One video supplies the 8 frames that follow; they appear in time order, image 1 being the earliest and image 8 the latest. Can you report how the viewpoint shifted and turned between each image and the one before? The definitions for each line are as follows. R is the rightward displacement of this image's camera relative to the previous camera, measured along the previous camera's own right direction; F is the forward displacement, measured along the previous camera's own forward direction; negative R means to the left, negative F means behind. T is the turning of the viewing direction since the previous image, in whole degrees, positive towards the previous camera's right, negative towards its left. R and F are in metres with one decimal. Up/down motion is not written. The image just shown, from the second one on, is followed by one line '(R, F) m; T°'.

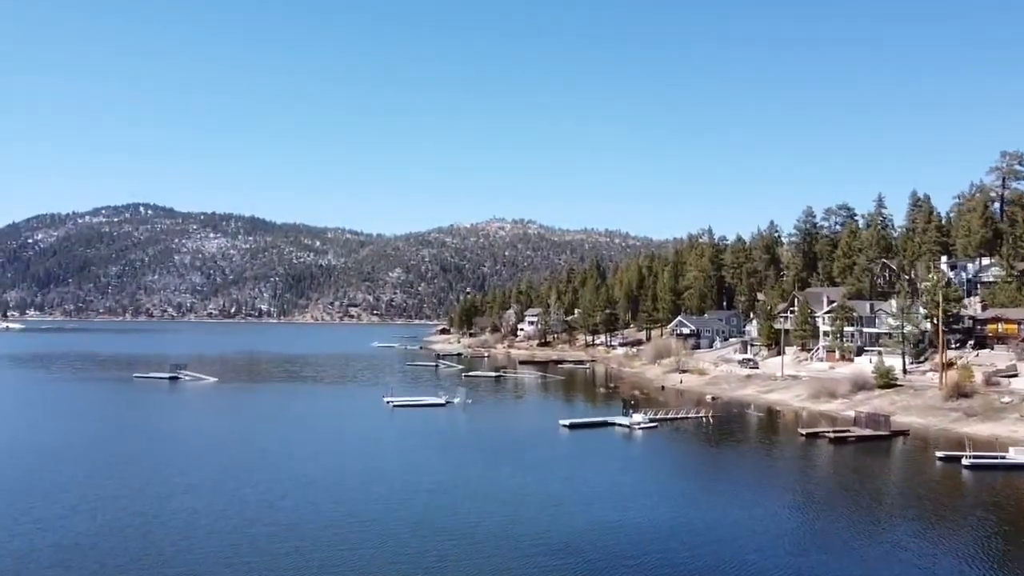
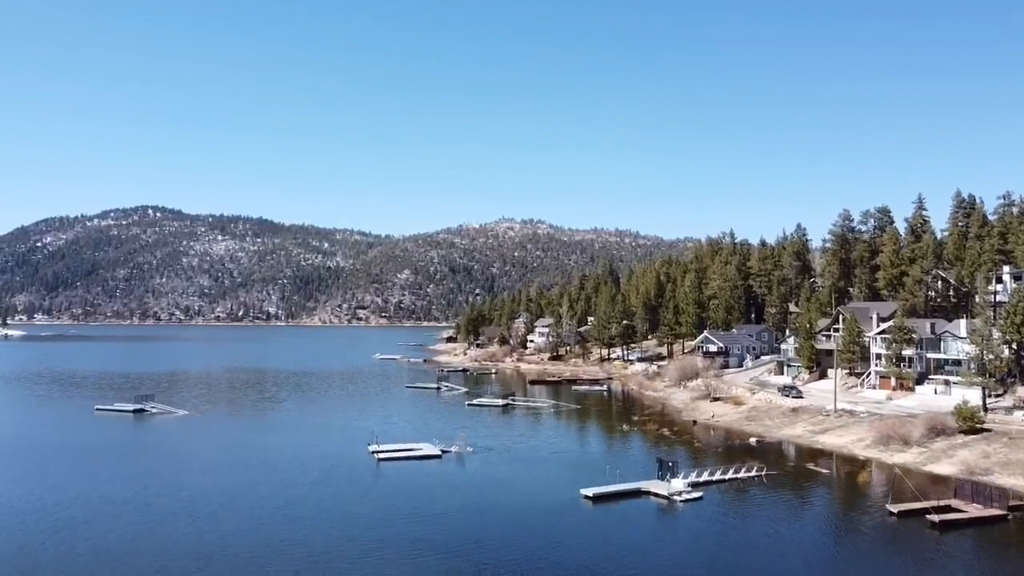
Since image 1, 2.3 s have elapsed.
(+0.1, +8.8) m; -1°
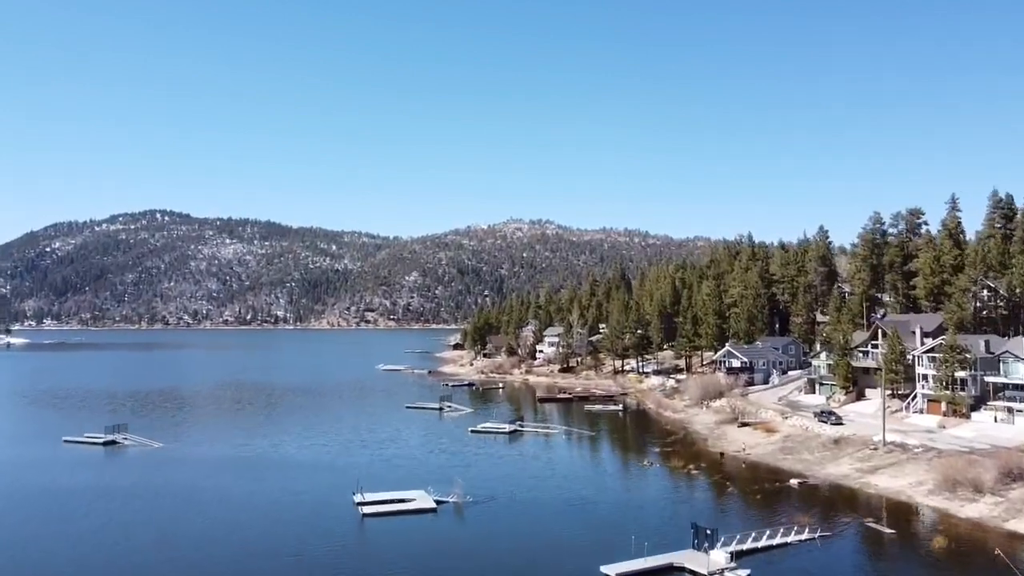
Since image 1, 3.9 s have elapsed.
(+0.2, +6.1) m; -1°
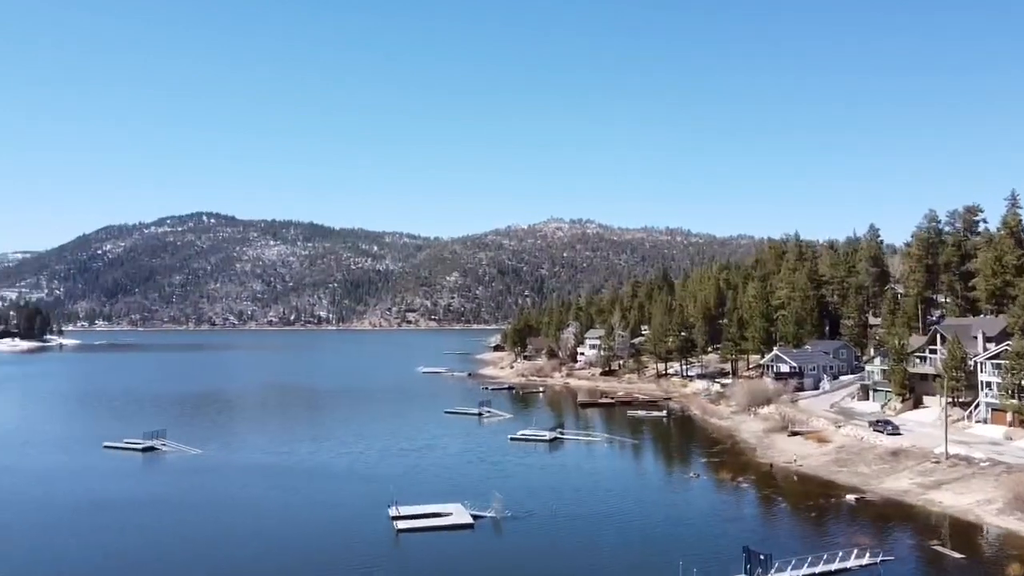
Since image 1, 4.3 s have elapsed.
(+0.1, +1.6) m; -3°
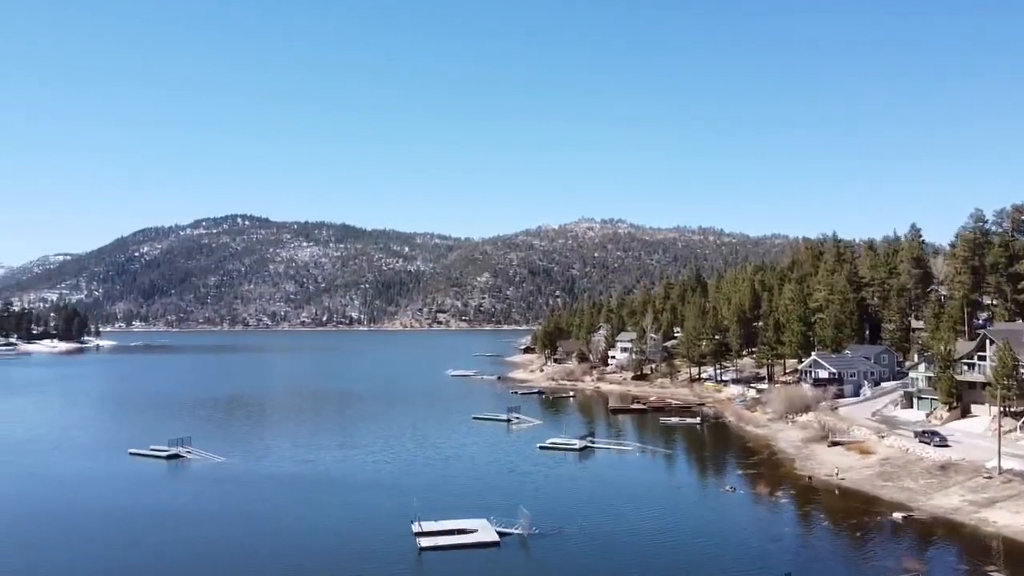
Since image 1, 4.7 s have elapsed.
(+0.2, +1.6) m; -2°
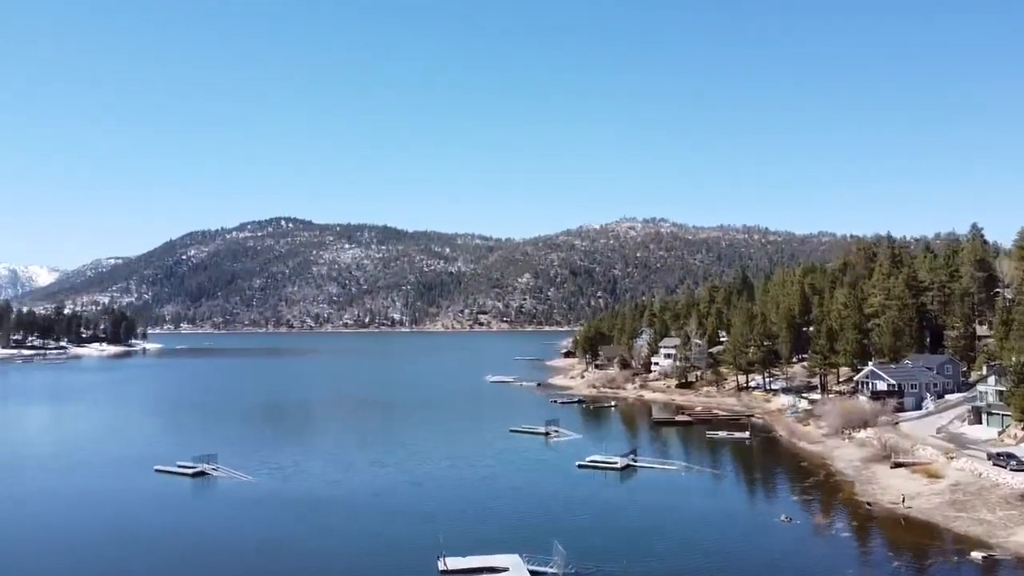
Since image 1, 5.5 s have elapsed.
(+0.4, +3.1) m; -3°
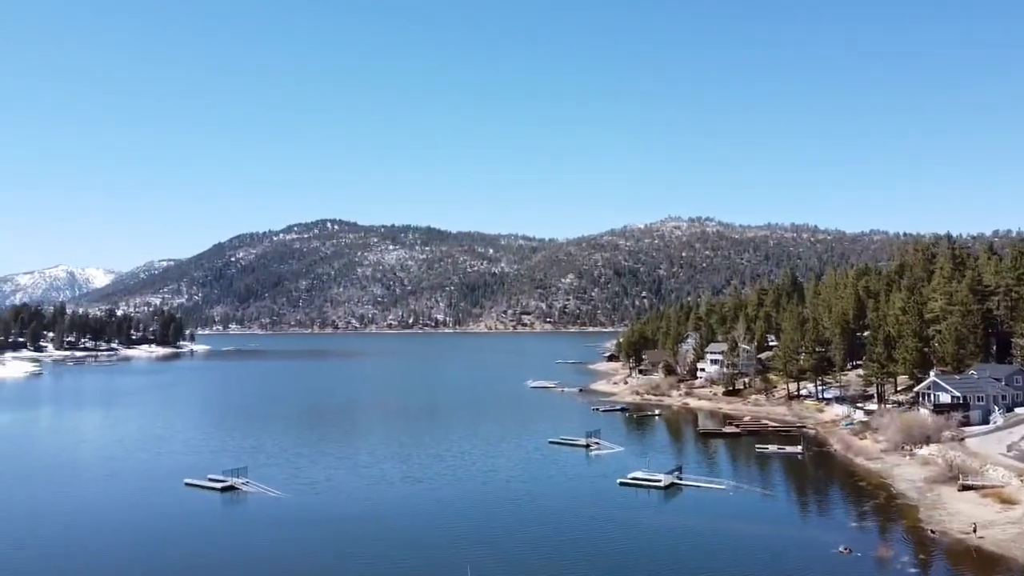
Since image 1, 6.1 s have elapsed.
(+0.5, +2.6) m; -3°
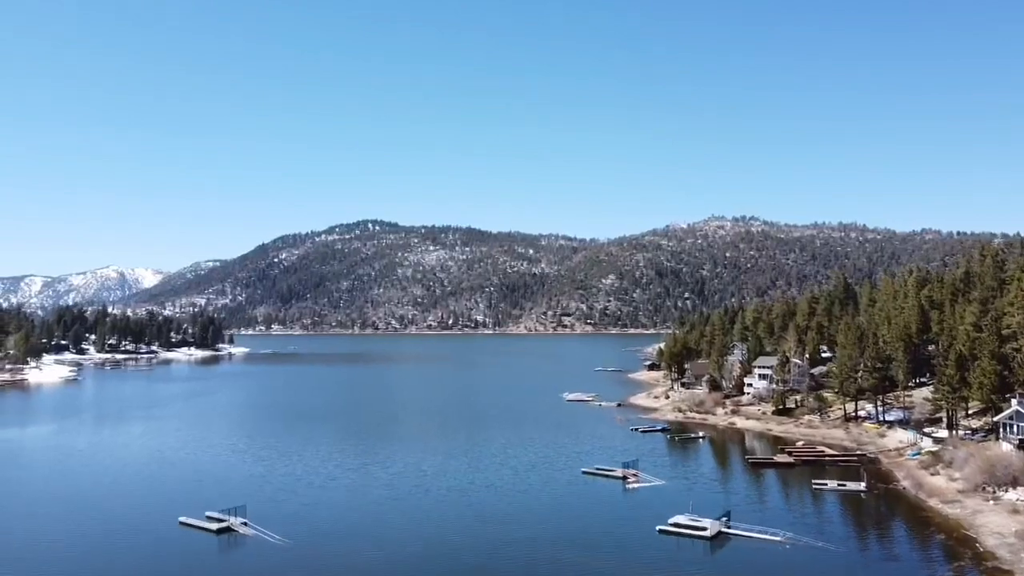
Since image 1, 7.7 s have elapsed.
(+1.0, +6.1) m; -3°
